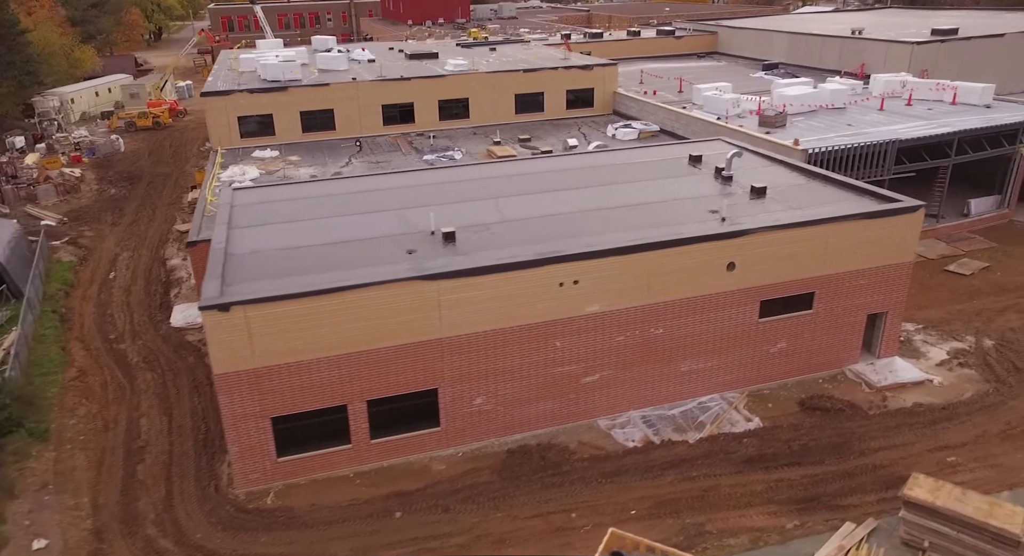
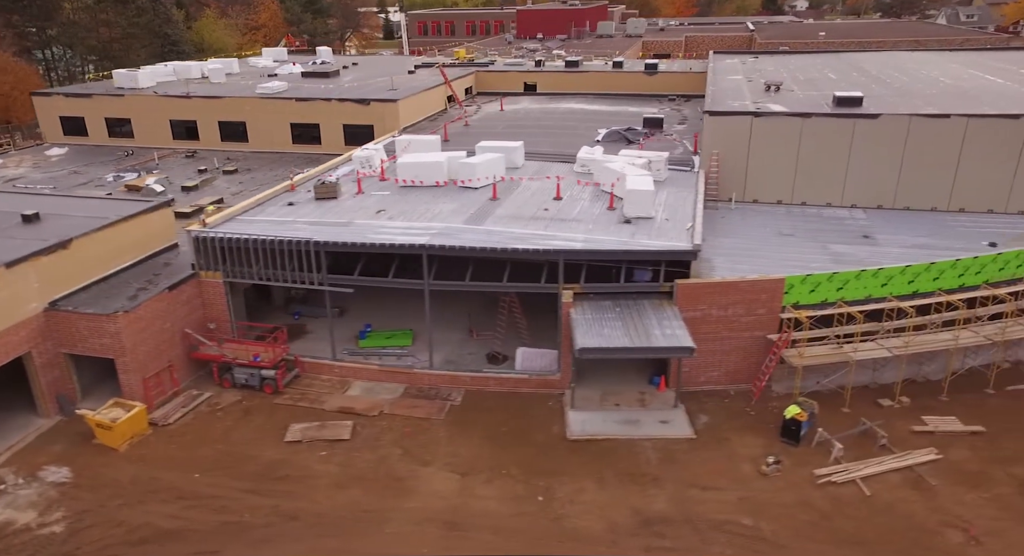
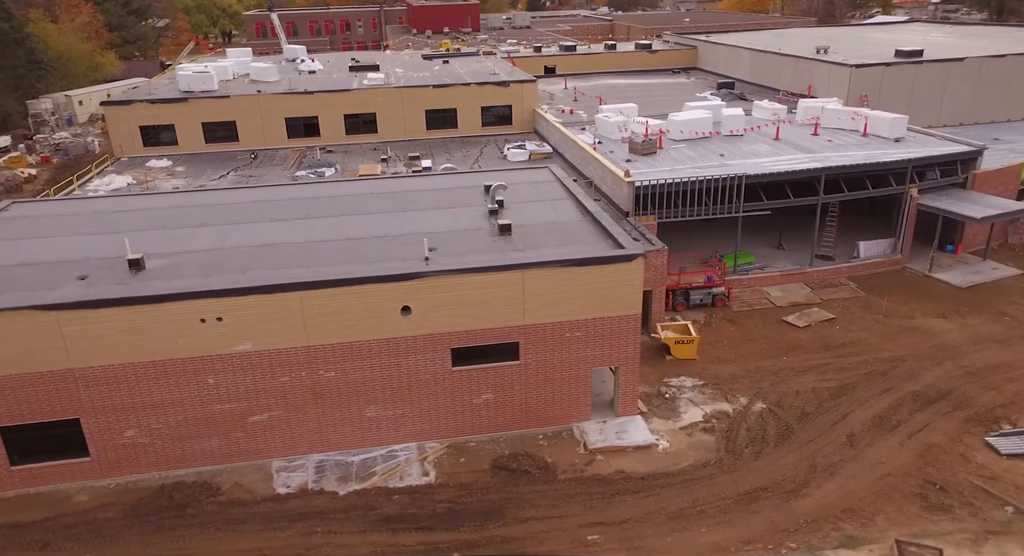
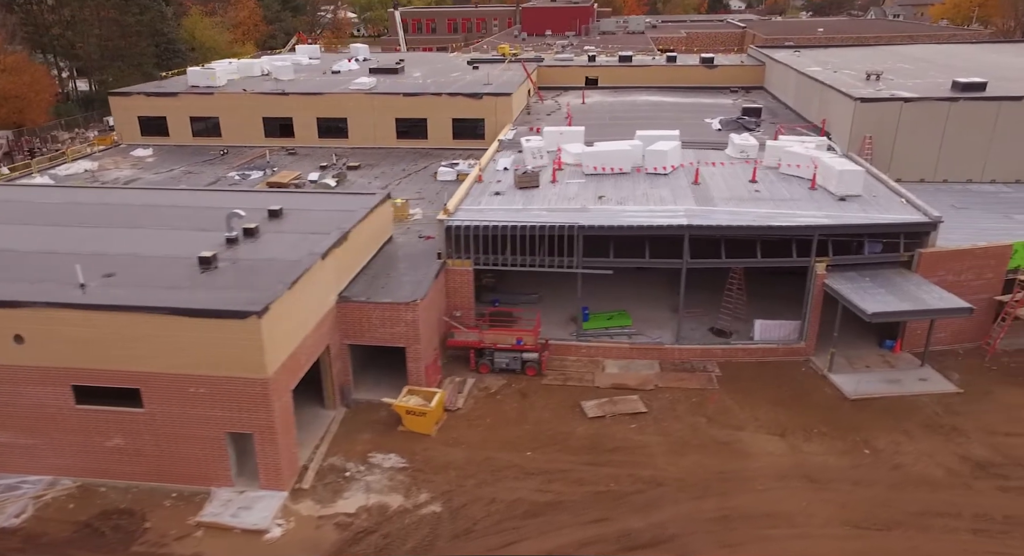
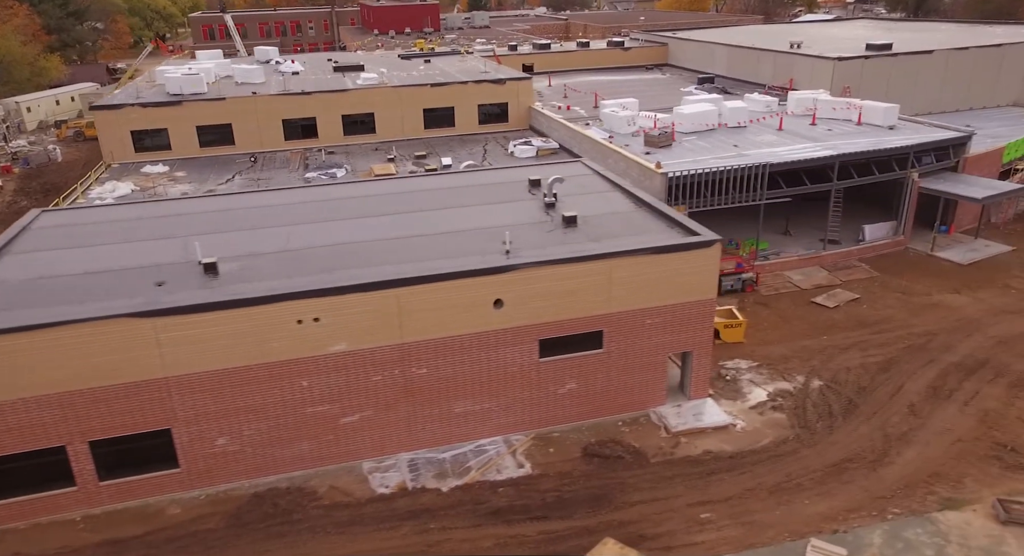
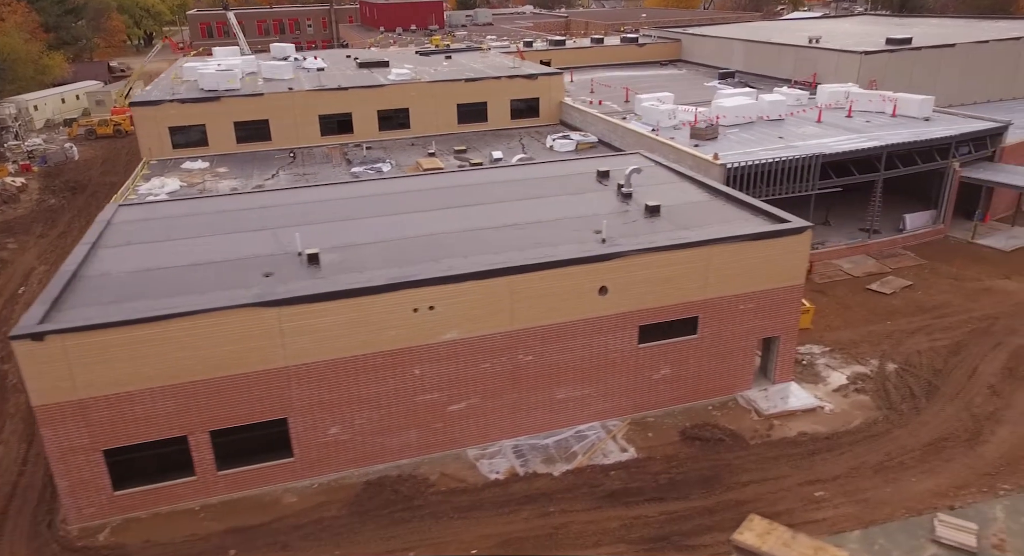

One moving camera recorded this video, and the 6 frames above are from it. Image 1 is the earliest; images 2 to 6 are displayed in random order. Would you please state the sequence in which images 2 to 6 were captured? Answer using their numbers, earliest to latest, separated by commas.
6, 5, 3, 4, 2
